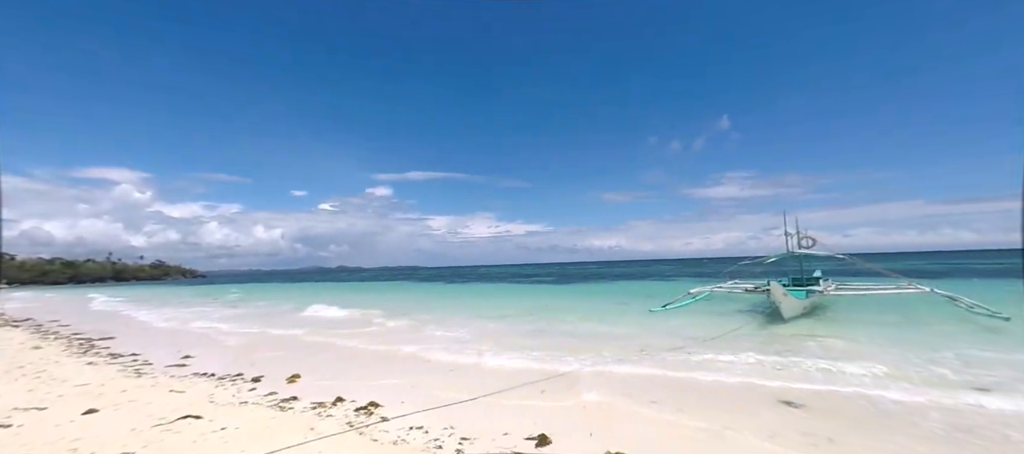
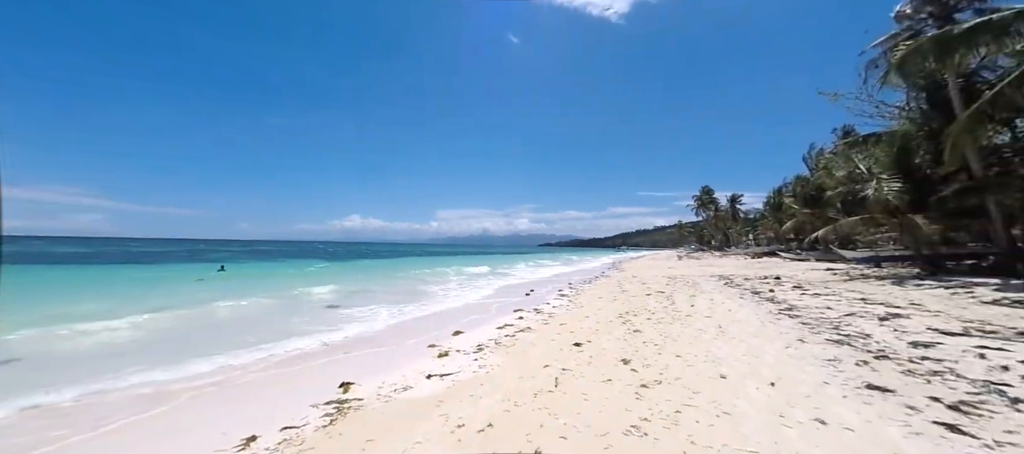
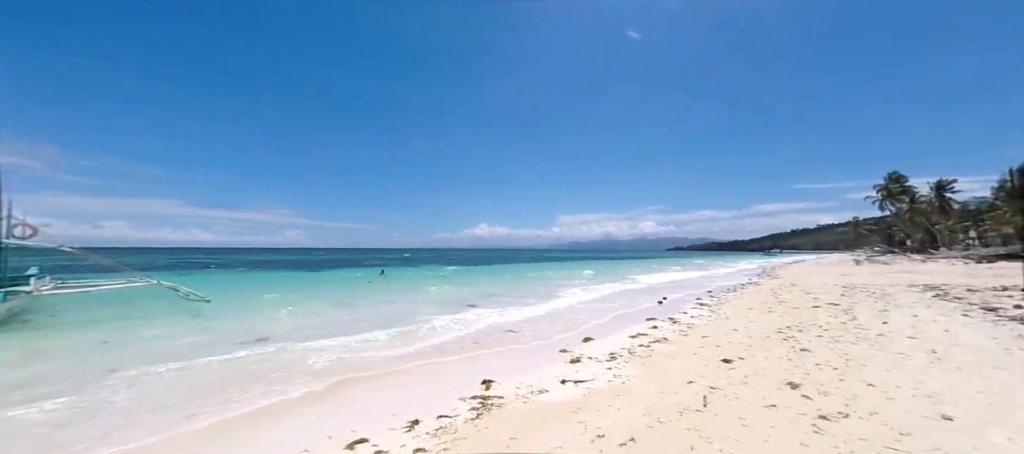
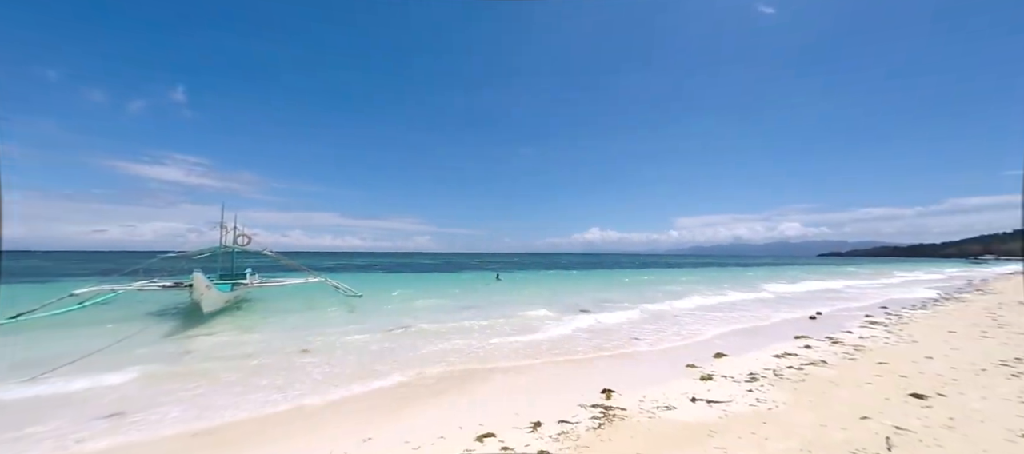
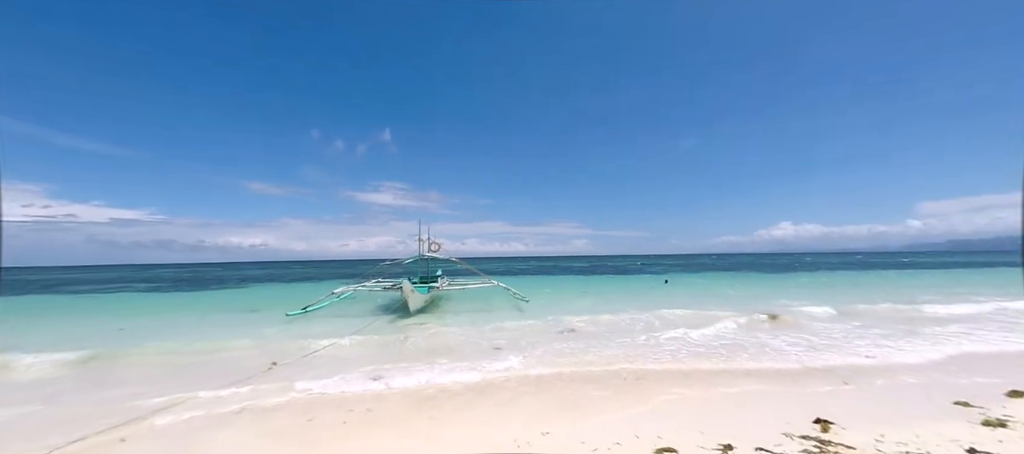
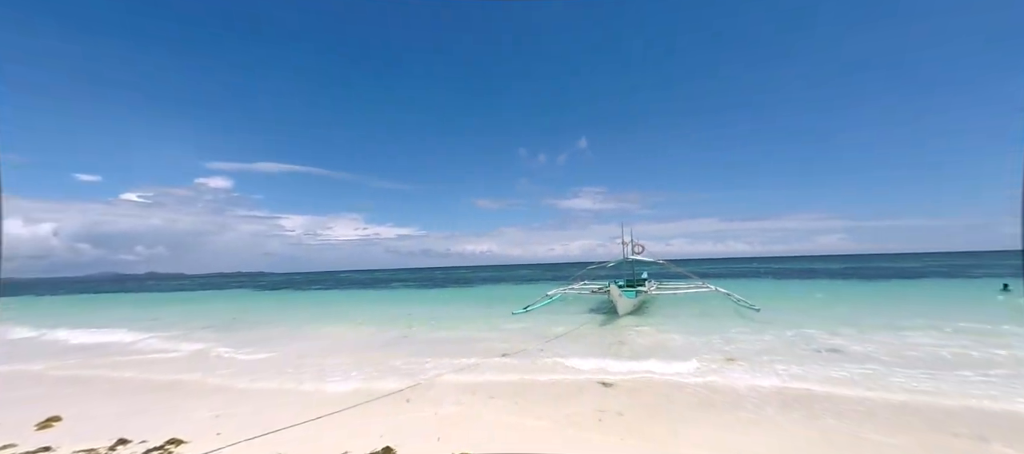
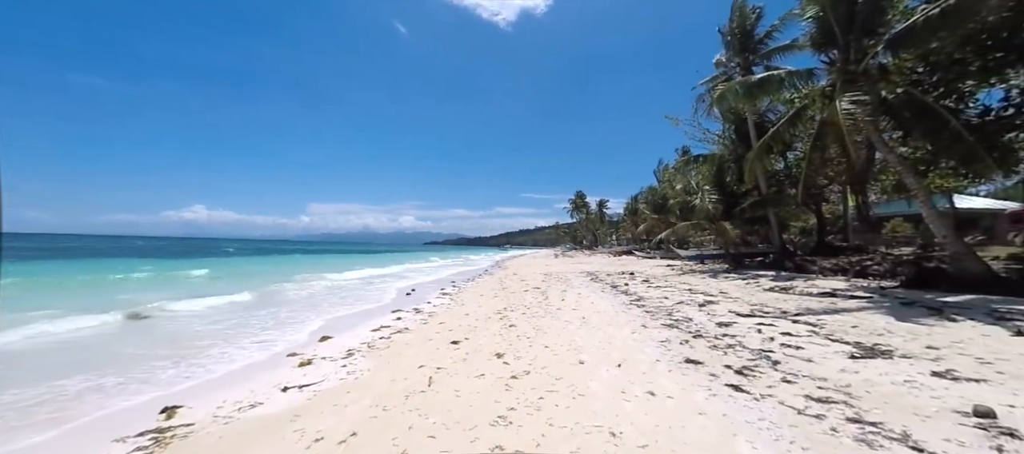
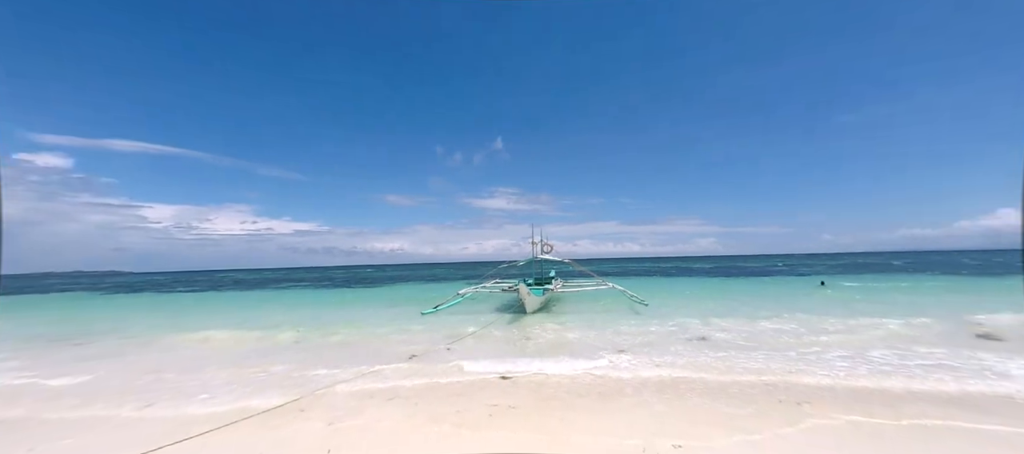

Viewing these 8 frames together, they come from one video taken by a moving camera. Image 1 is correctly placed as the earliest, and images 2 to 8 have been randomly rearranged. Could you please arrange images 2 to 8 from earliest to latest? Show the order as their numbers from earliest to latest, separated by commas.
6, 8, 5, 4, 3, 2, 7
